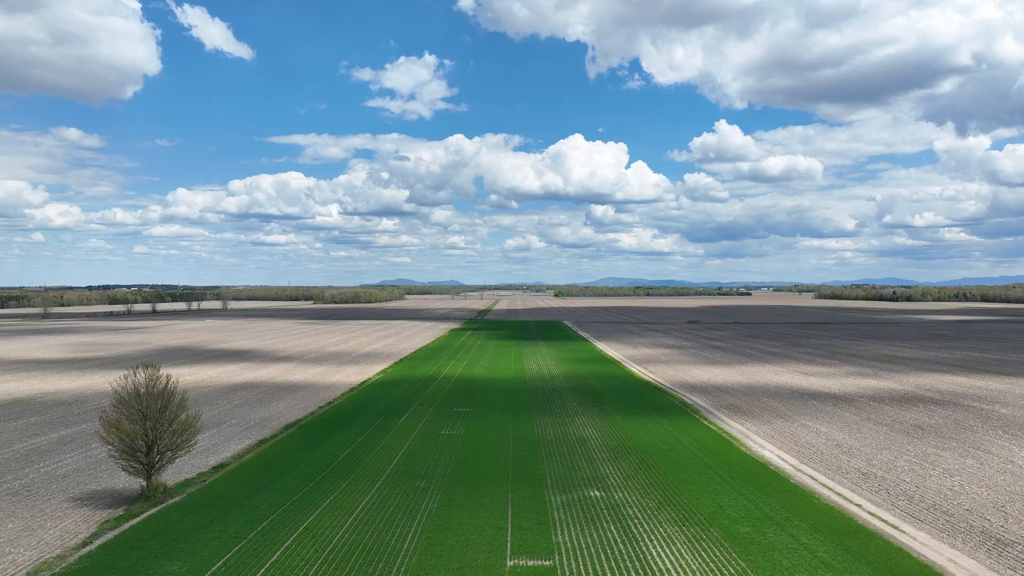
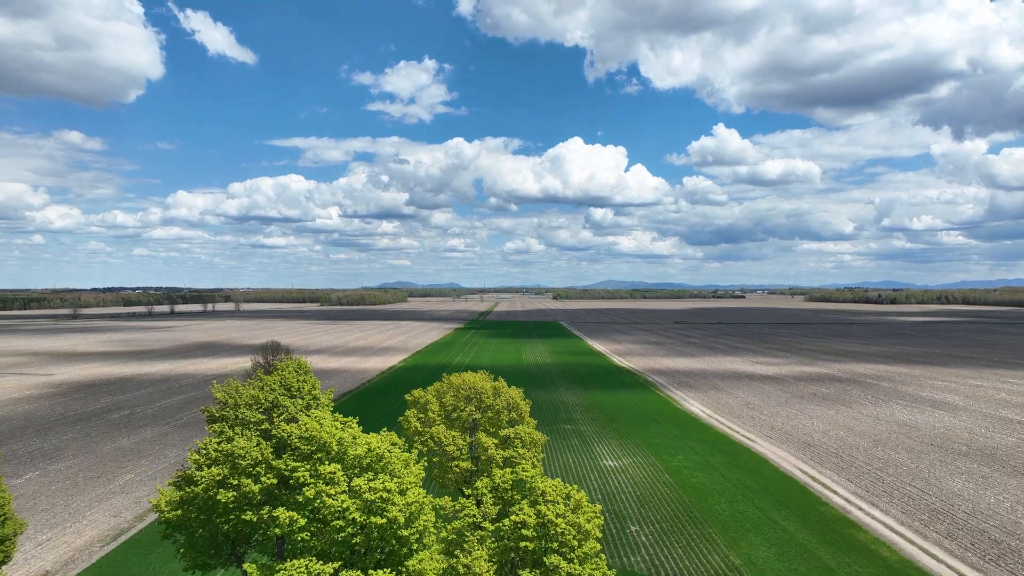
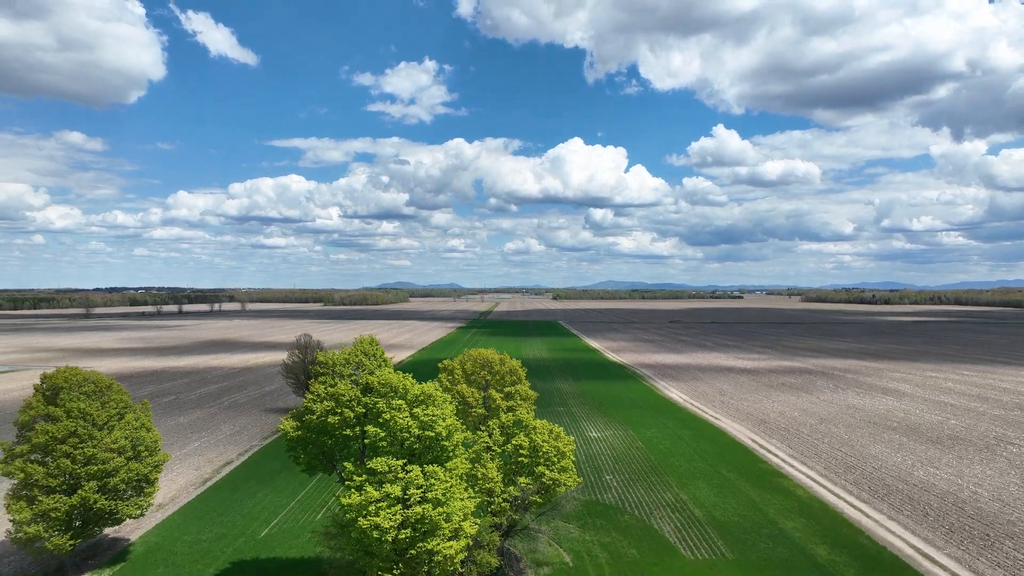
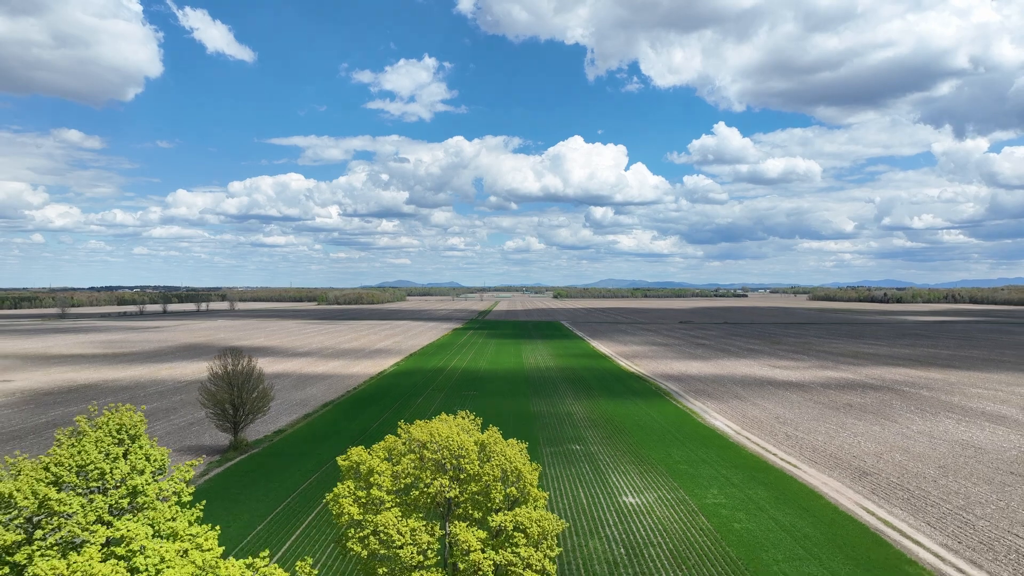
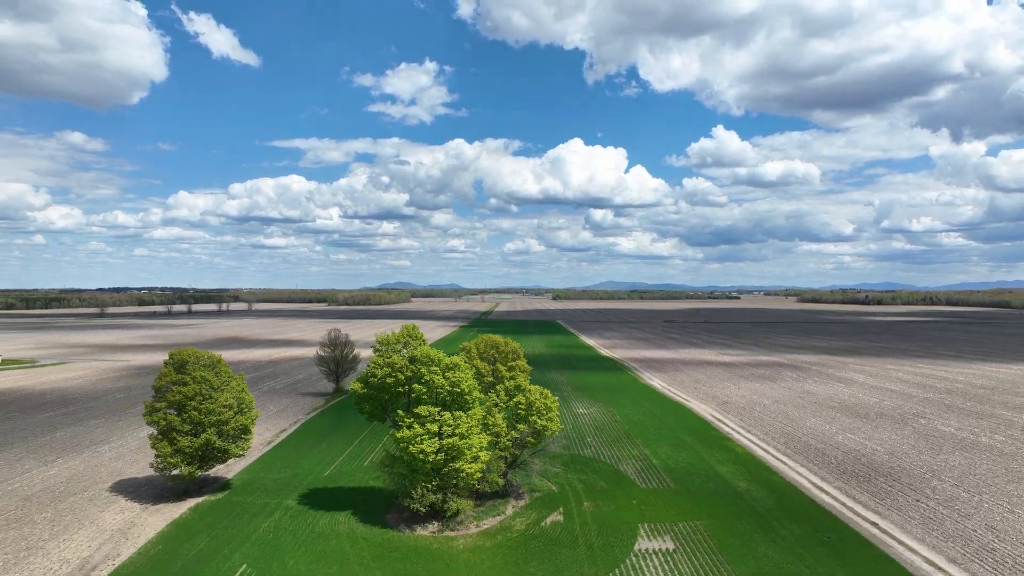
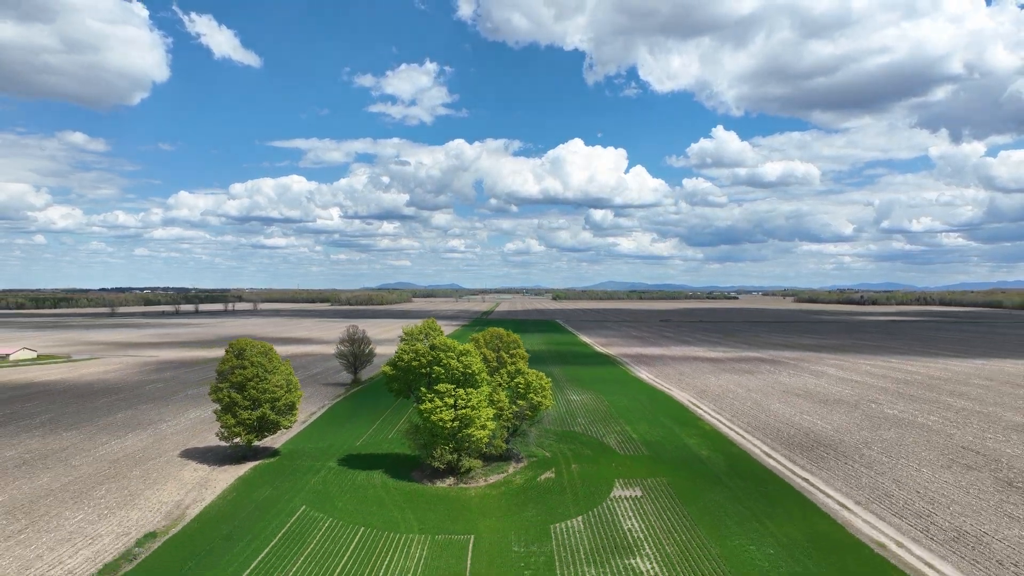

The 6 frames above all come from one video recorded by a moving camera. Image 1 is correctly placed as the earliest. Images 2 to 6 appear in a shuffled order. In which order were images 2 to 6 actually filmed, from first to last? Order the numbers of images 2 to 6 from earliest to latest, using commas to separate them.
4, 2, 3, 5, 6
